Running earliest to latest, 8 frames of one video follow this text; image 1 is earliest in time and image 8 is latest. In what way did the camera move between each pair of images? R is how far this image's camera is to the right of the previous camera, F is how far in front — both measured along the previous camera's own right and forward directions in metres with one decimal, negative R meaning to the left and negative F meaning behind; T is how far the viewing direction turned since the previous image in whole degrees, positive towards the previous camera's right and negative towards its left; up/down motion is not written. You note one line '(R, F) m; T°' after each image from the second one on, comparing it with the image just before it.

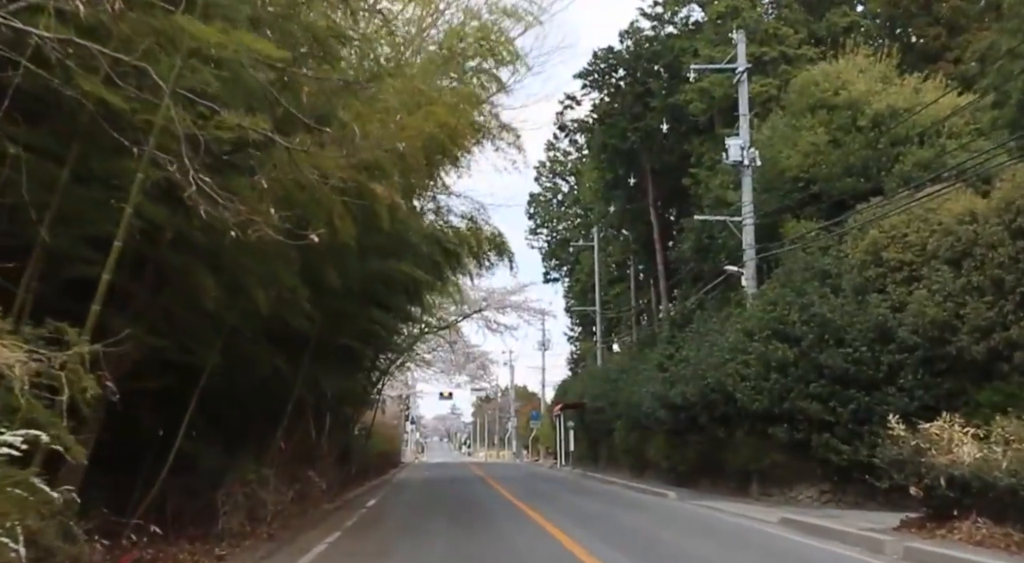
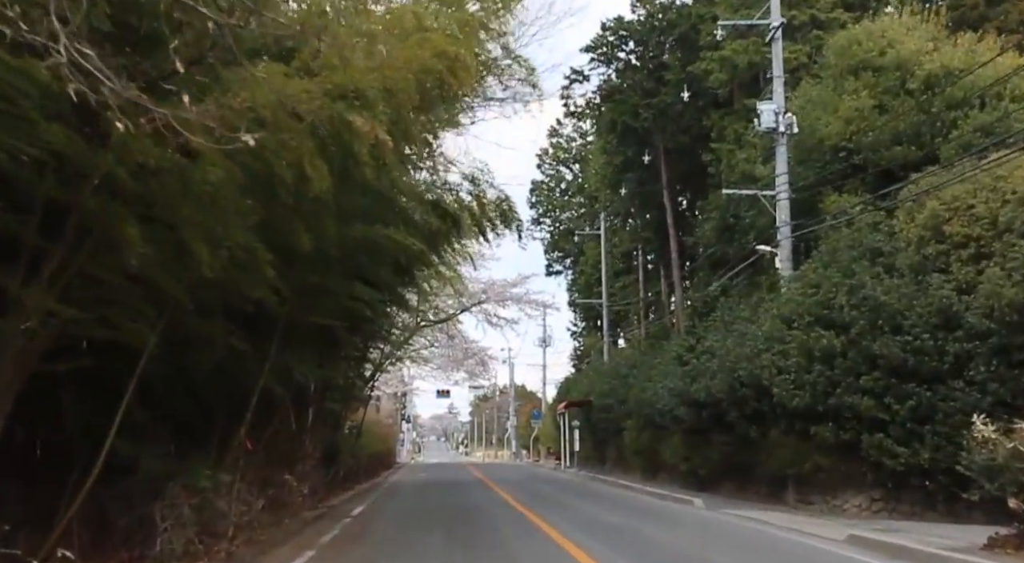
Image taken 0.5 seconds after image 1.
(-0.2, +2.4) m; 0°
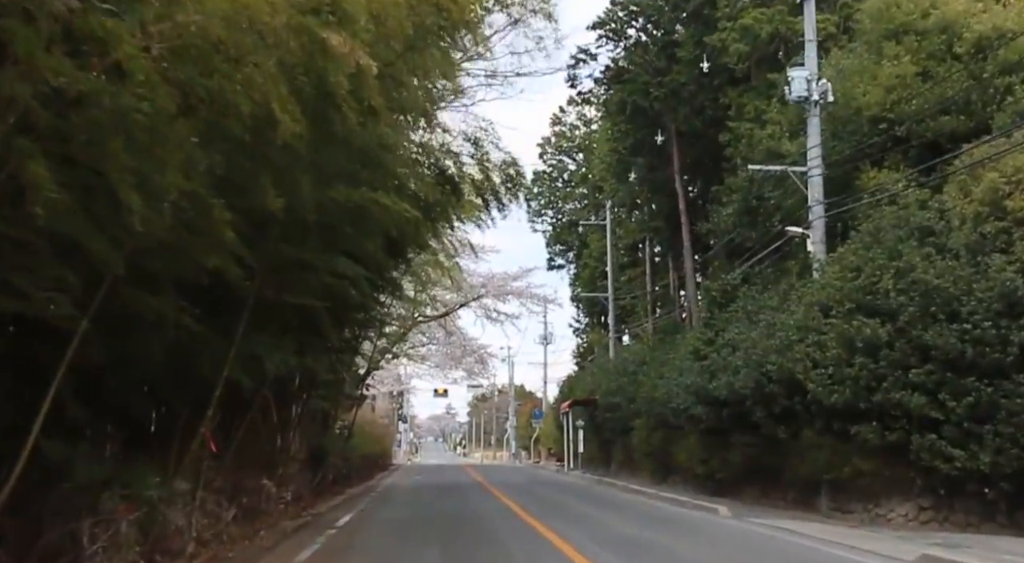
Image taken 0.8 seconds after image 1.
(-0.1, +1.8) m; 0°
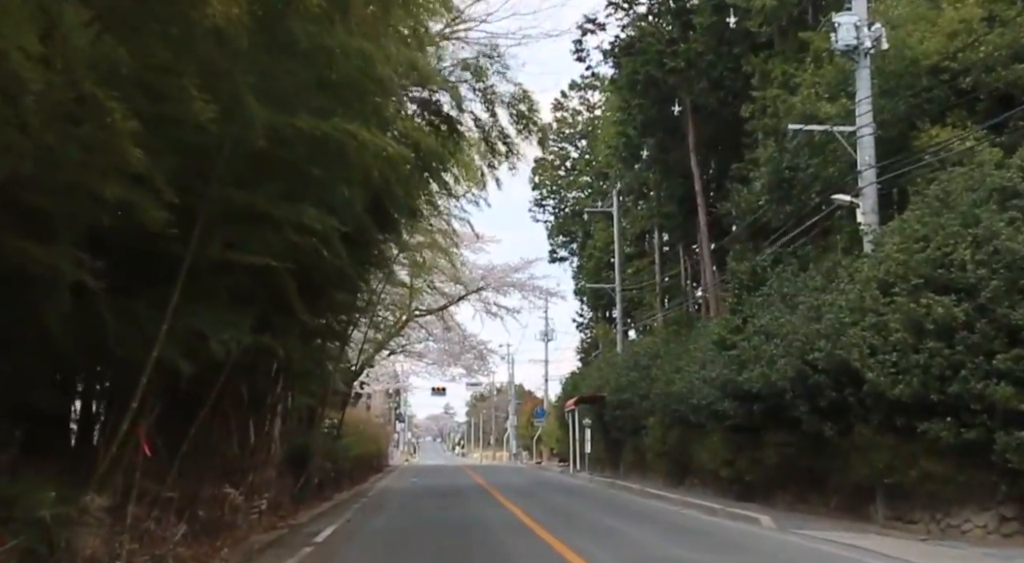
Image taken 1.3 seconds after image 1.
(-0.1, +2.3) m; 0°
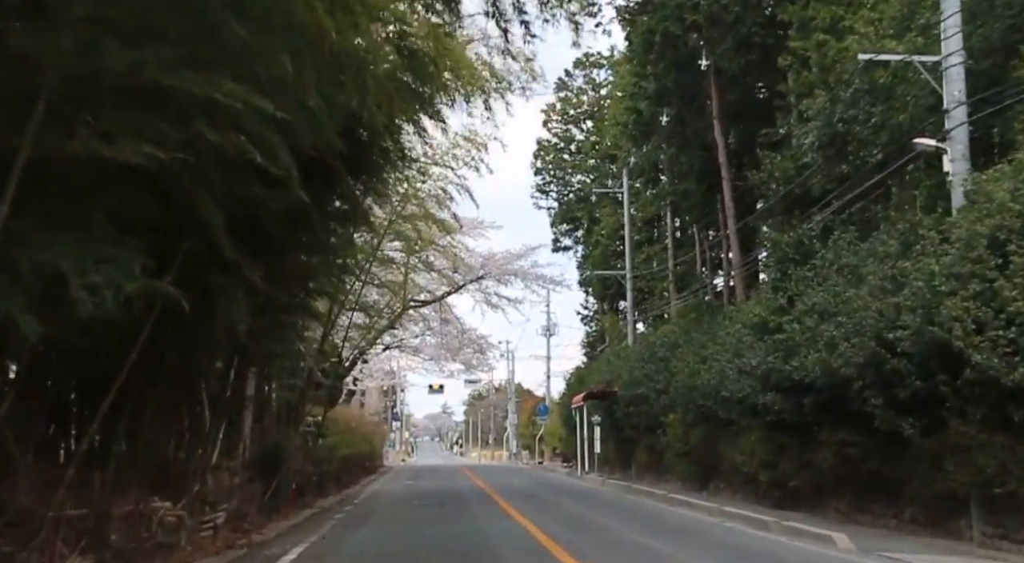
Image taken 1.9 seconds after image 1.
(-0.2, +2.8) m; 0°
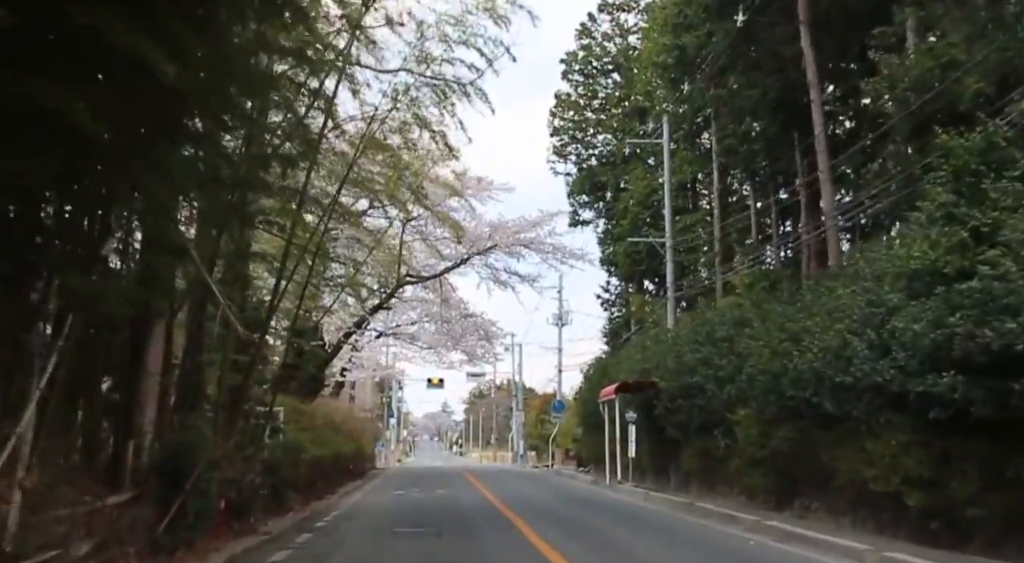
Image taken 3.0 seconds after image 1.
(-0.4, +5.9) m; 0°
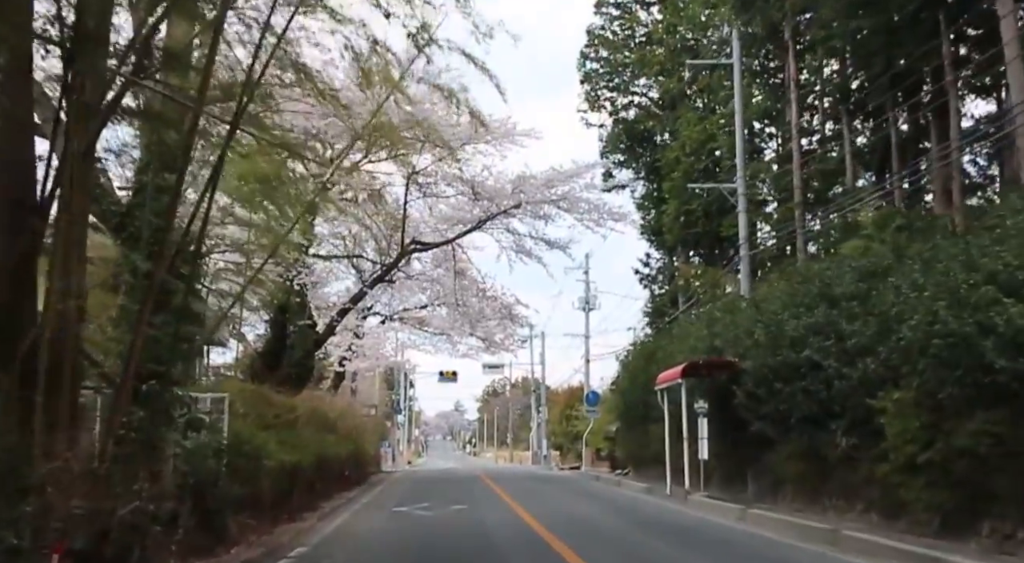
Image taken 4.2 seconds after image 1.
(-0.5, +5.8) m; -1°
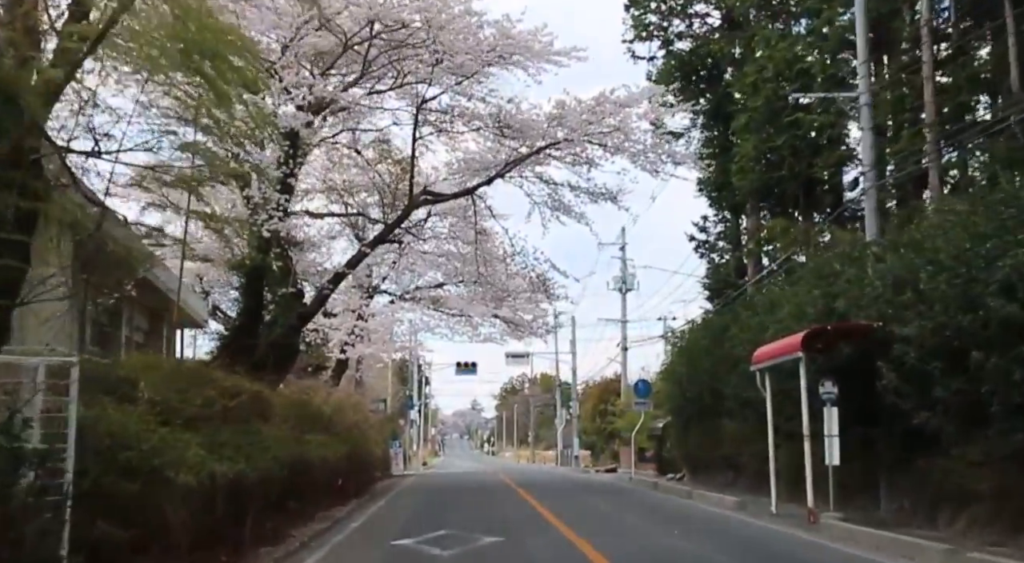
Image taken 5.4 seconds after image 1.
(-0.5, +5.9) m; -1°
